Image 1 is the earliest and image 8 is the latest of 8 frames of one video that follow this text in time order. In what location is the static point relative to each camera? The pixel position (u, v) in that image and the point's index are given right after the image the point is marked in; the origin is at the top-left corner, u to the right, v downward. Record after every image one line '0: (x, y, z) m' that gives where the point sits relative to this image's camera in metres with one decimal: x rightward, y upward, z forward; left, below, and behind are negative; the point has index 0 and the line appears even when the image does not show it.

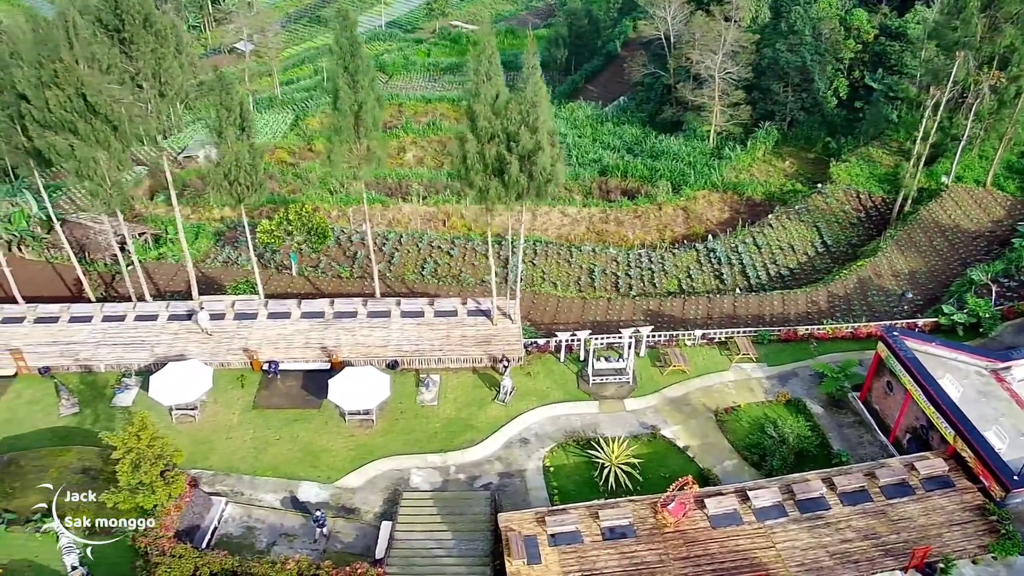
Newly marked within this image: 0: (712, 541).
0: (+4.4, -5.5, +19.9) m
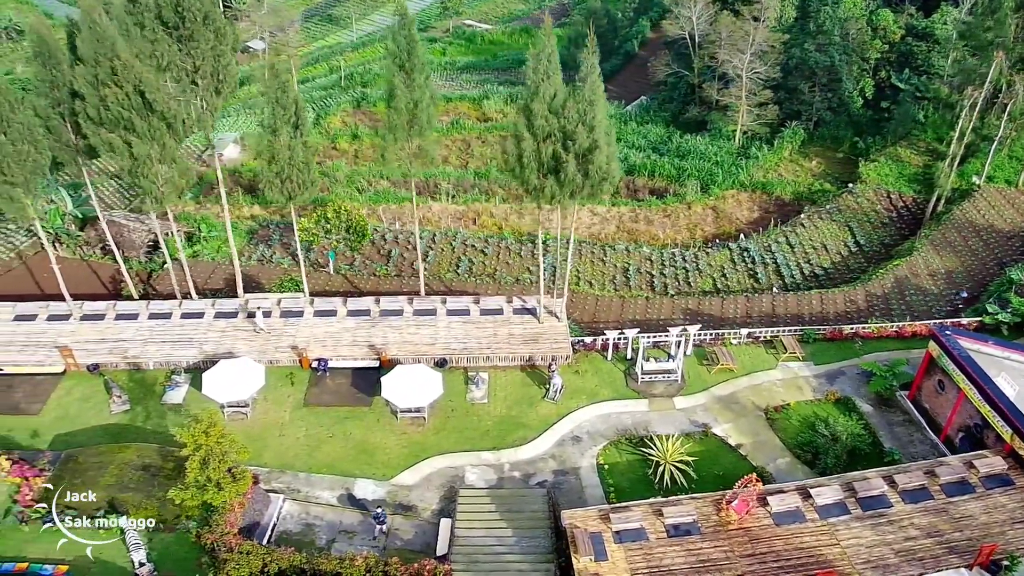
0: (+5.8, -5.5, +20.0) m
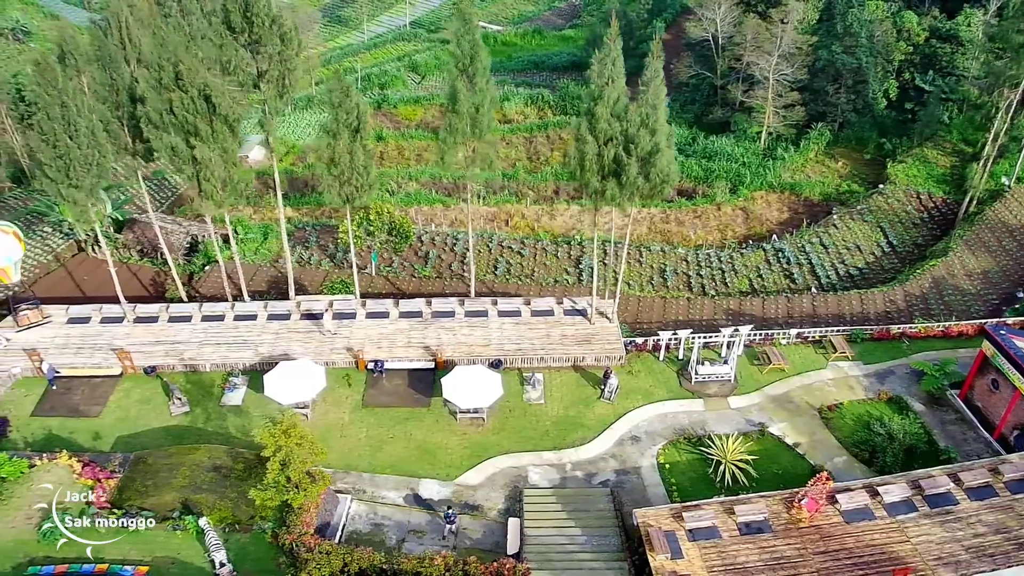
0: (+7.5, -5.5, +20.3) m
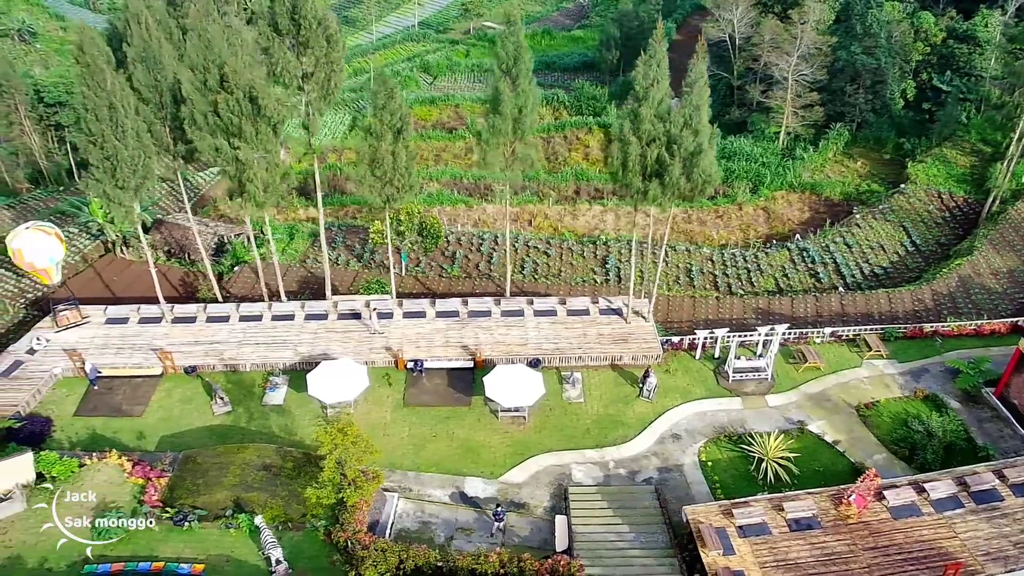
0: (+8.7, -5.5, +20.5) m
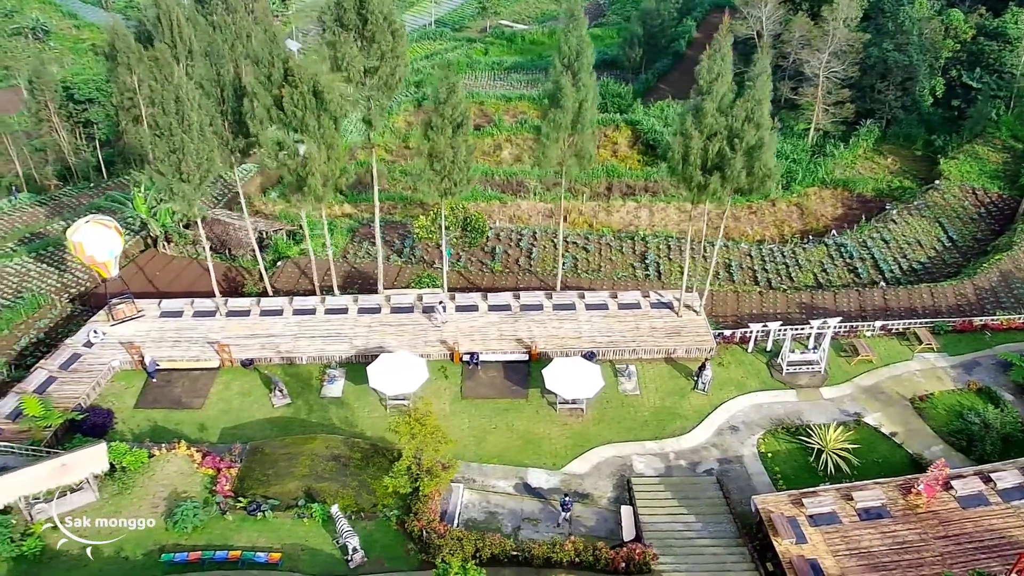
0: (+10.4, -5.3, +20.7) m
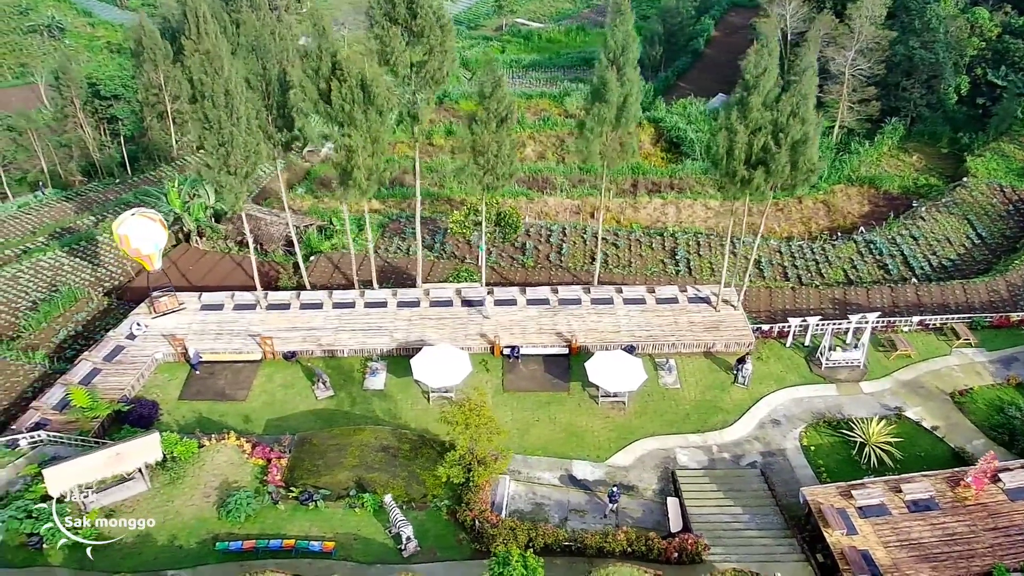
0: (+11.6, -5.2, +20.9) m
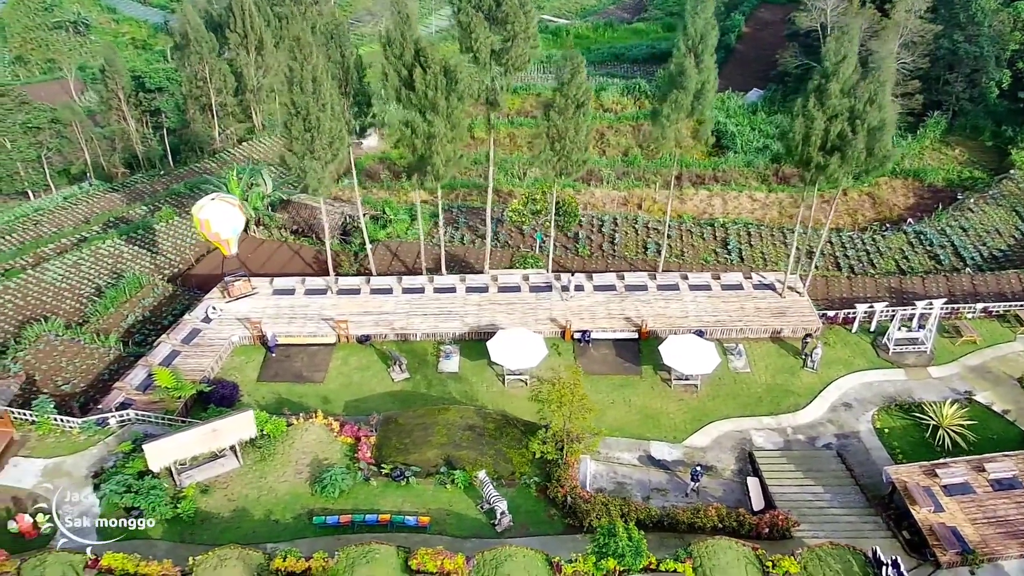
0: (+13.7, -4.7, +21.2) m
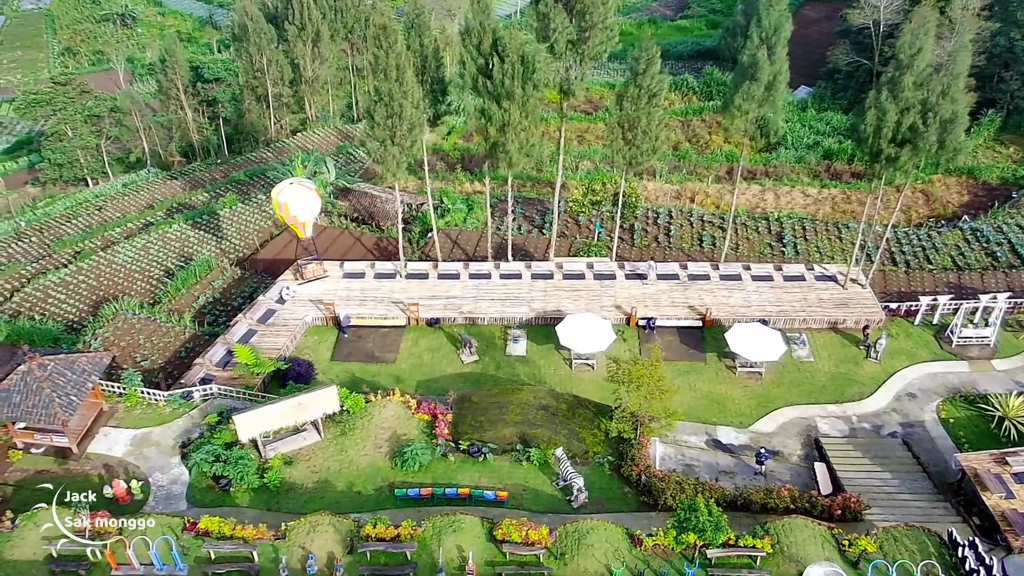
0: (+15.5, -4.6, +21.4) m
